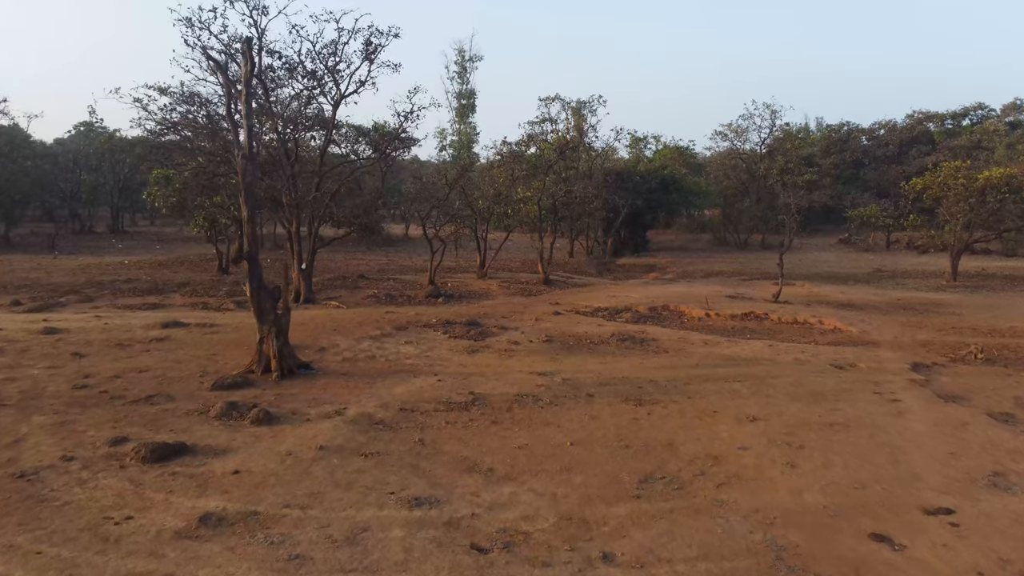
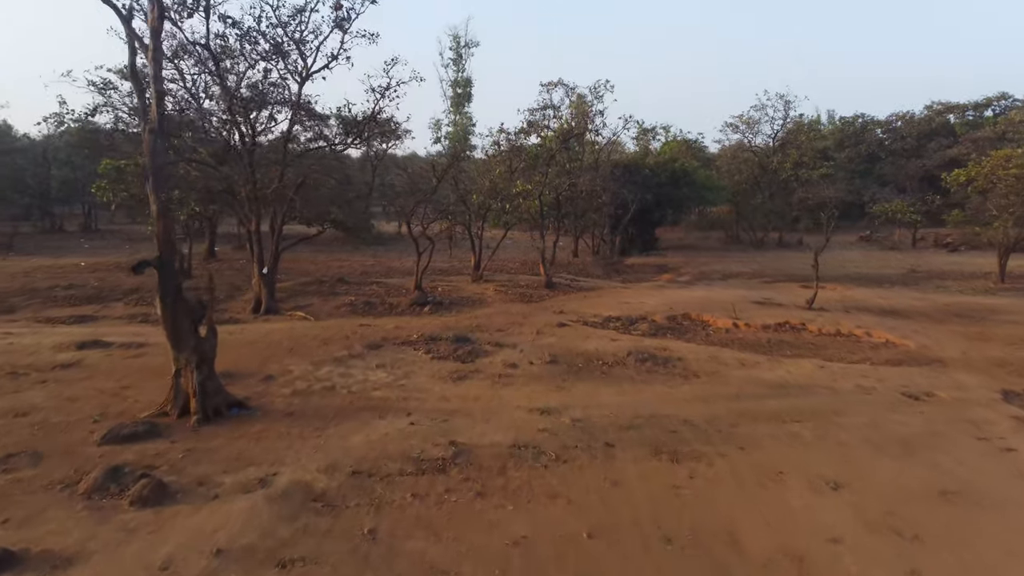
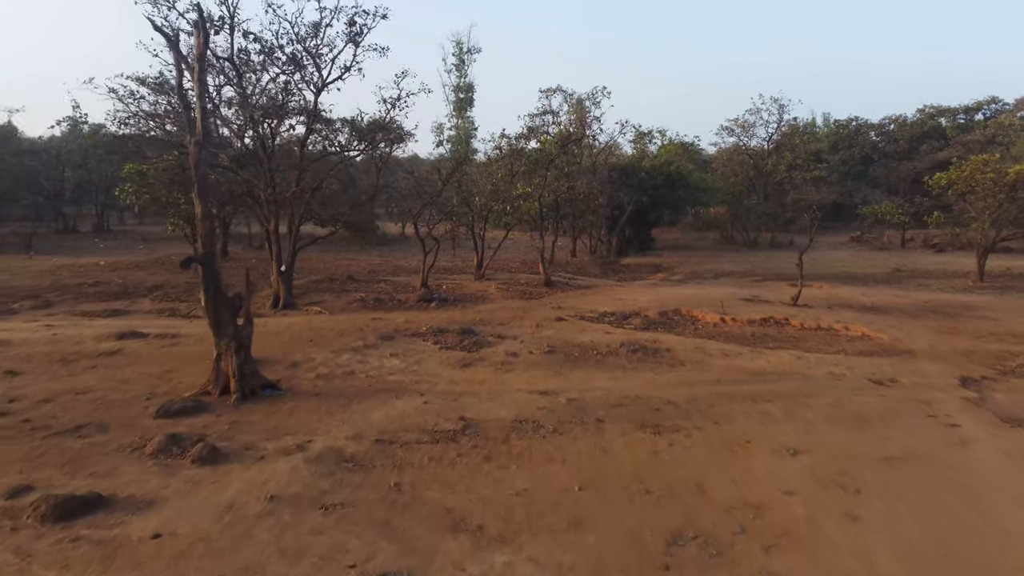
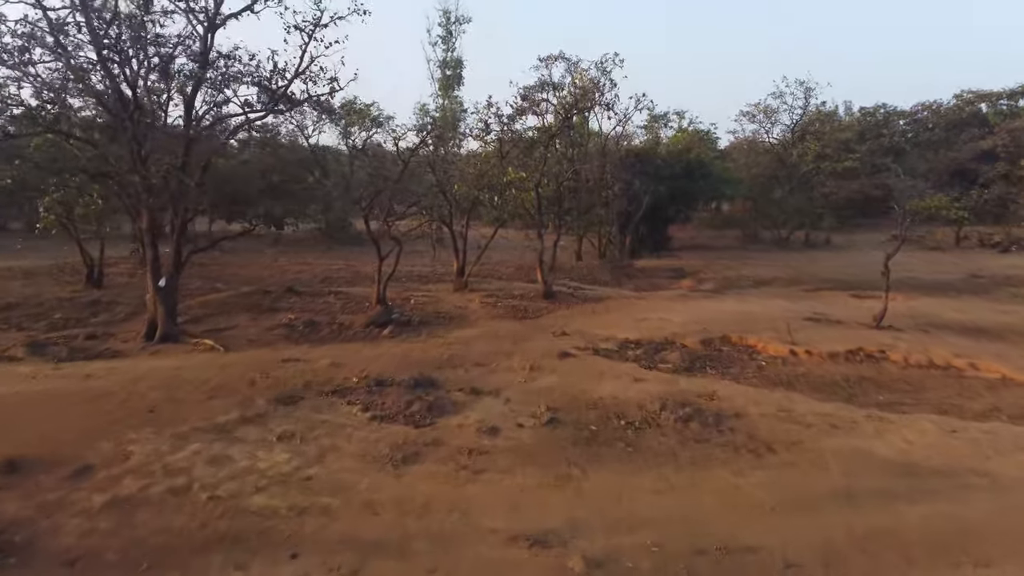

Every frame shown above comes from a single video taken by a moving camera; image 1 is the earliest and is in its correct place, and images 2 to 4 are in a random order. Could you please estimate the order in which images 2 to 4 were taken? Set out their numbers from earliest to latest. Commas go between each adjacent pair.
3, 2, 4
